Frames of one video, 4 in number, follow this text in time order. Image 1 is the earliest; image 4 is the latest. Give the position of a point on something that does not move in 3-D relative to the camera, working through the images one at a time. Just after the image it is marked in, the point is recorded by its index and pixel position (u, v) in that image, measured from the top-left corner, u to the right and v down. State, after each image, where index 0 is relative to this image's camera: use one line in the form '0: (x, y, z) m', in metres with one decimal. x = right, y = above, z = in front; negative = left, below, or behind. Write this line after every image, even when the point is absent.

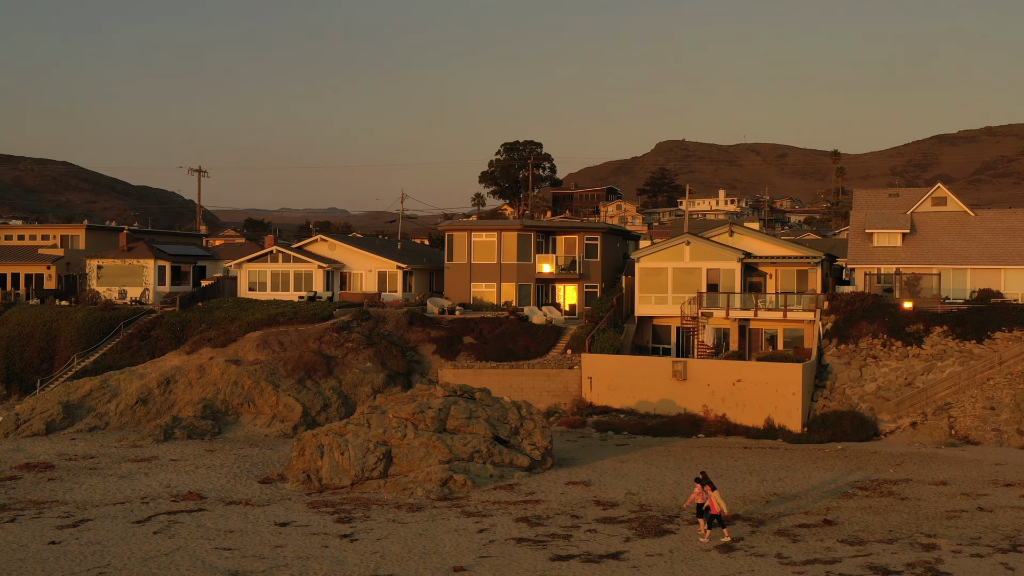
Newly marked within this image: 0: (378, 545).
0: (-2.2, -4.2, +18.3) m
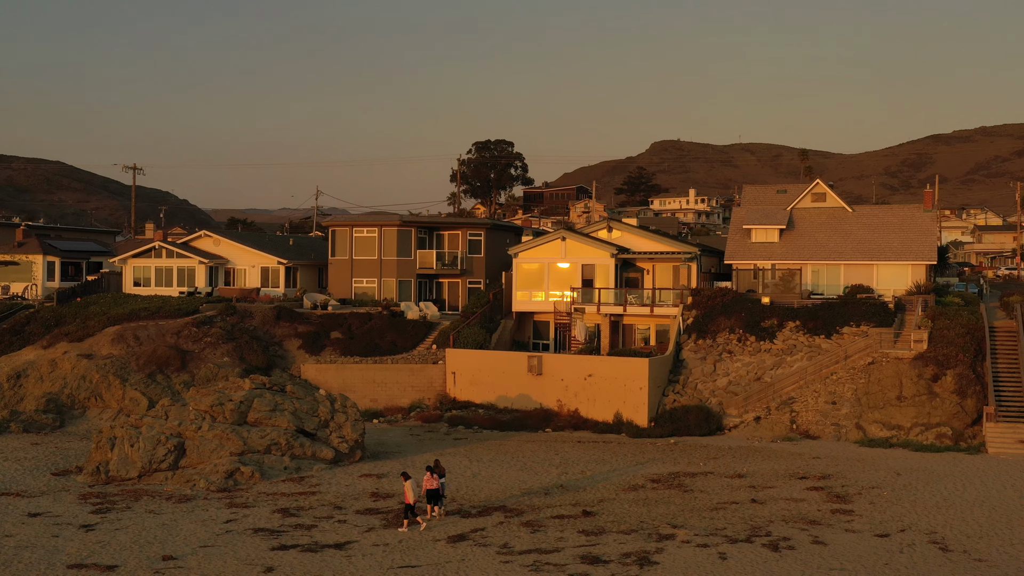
0: (-6.5, -4.0, +18.3) m
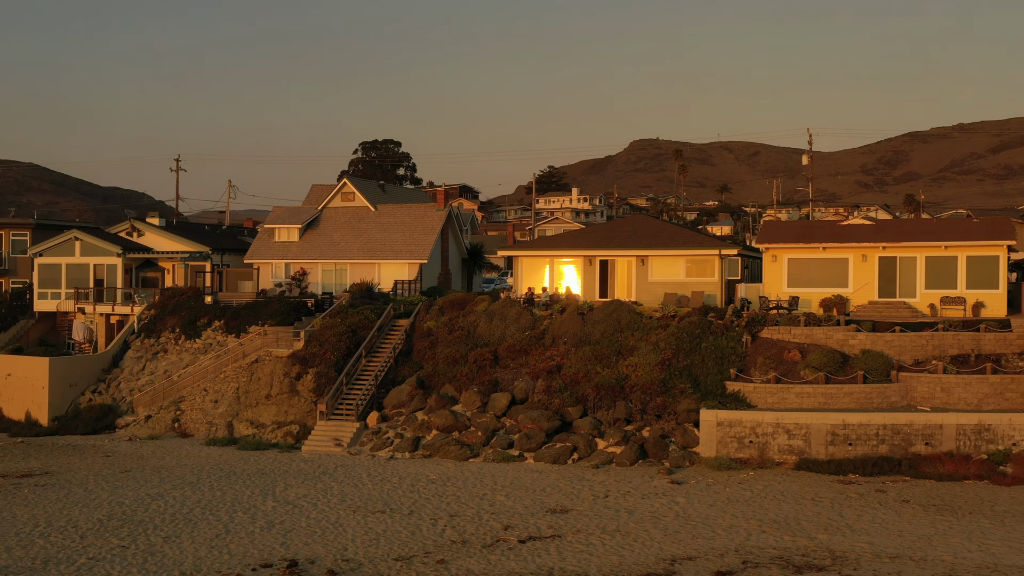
0: (-23.6, -4.0, +18.4) m
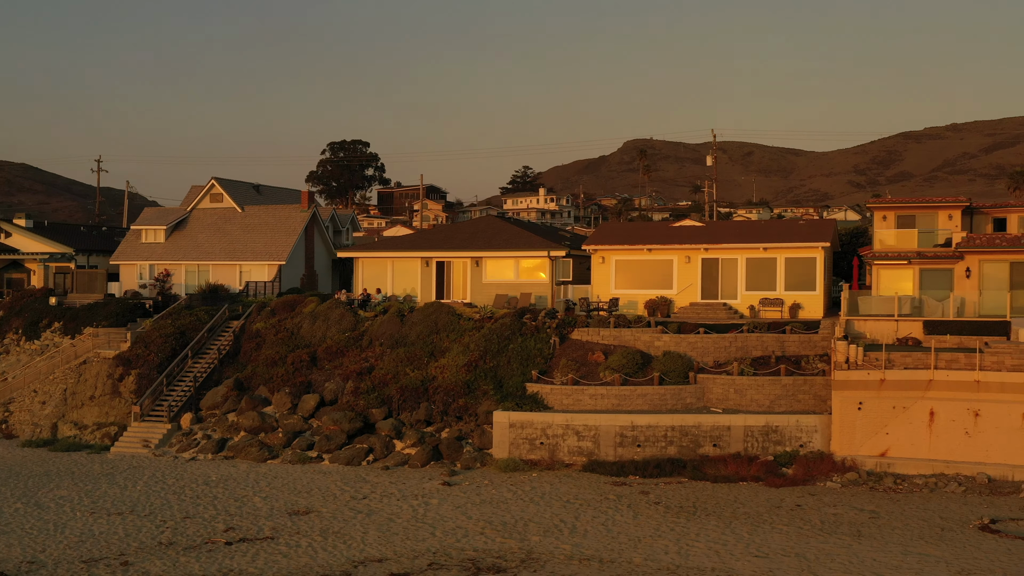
0: (-28.3, -4.1, +18.4) m
